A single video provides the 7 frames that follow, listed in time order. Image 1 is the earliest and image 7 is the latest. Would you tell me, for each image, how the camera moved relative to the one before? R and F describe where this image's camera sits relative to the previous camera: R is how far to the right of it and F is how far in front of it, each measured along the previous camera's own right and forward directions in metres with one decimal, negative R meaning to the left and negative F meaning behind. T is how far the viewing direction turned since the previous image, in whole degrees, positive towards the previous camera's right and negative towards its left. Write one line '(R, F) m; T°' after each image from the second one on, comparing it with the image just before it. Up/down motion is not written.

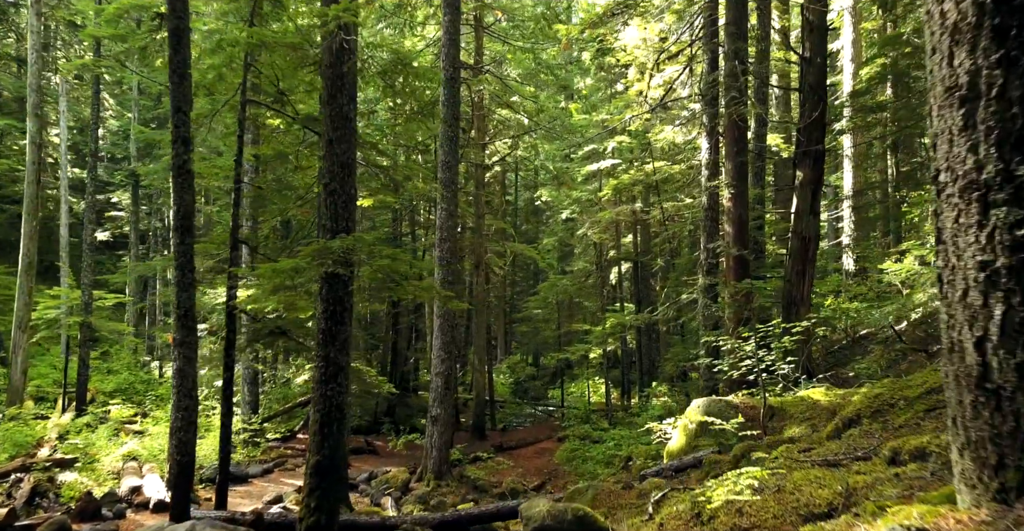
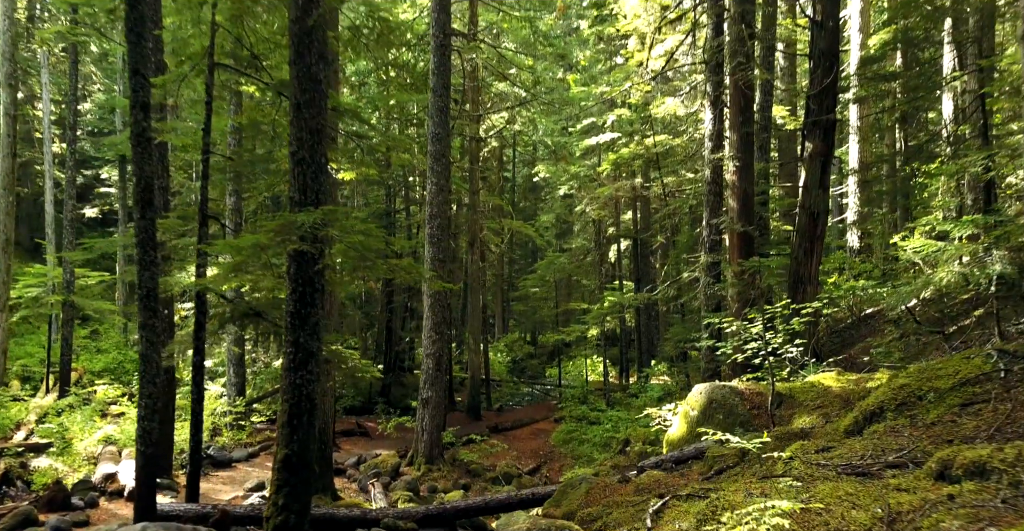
(+0.1, +0.7) m; 0°
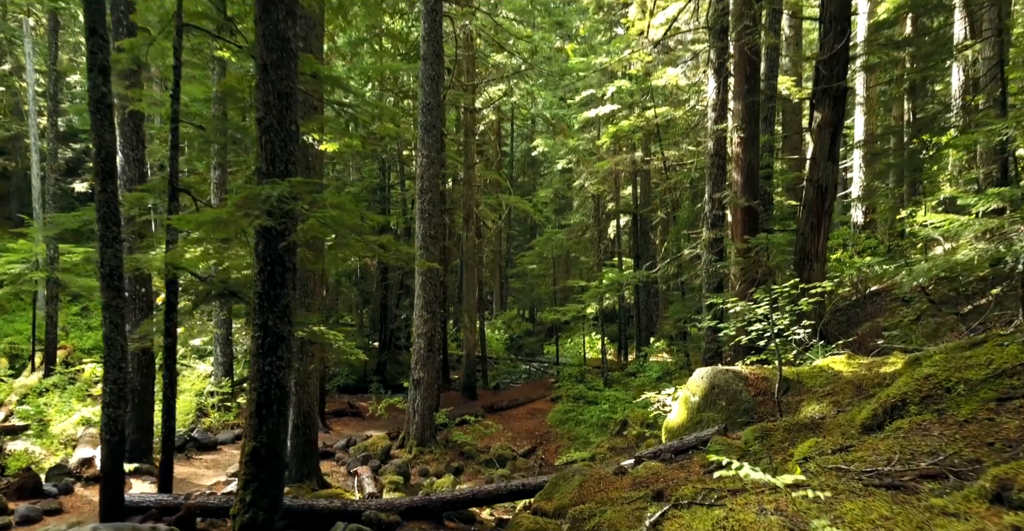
(+0.1, +0.6) m; 0°
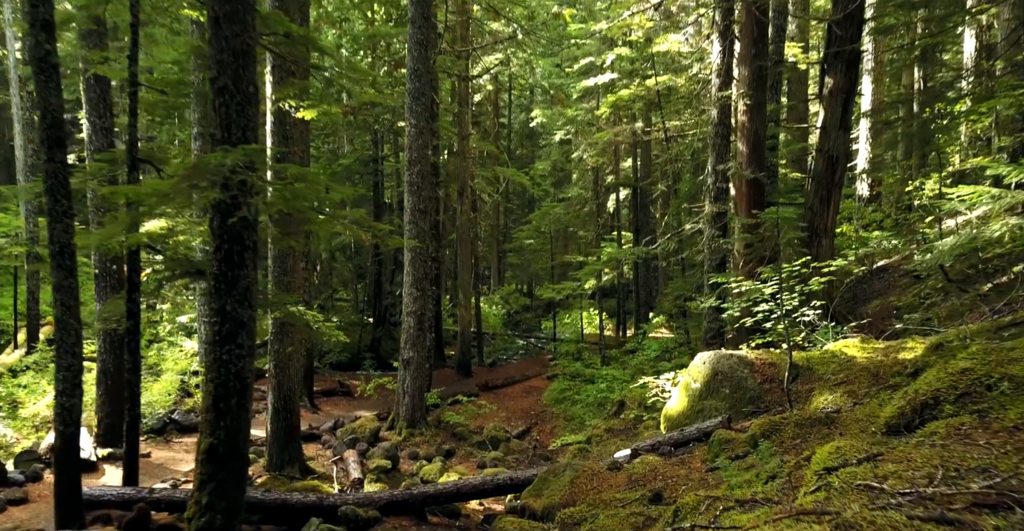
(+0.1, +0.7) m; 0°
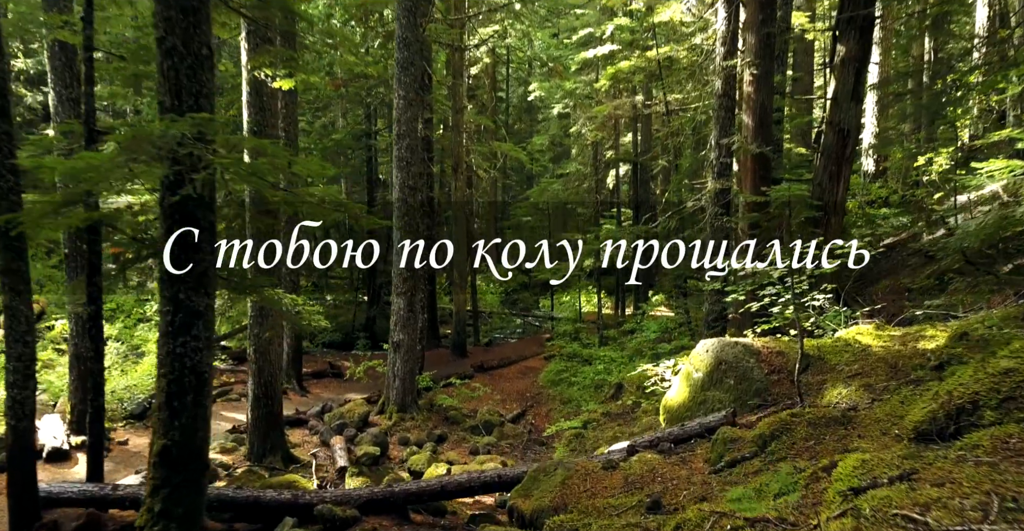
(+0.1, +0.6) m; 0°
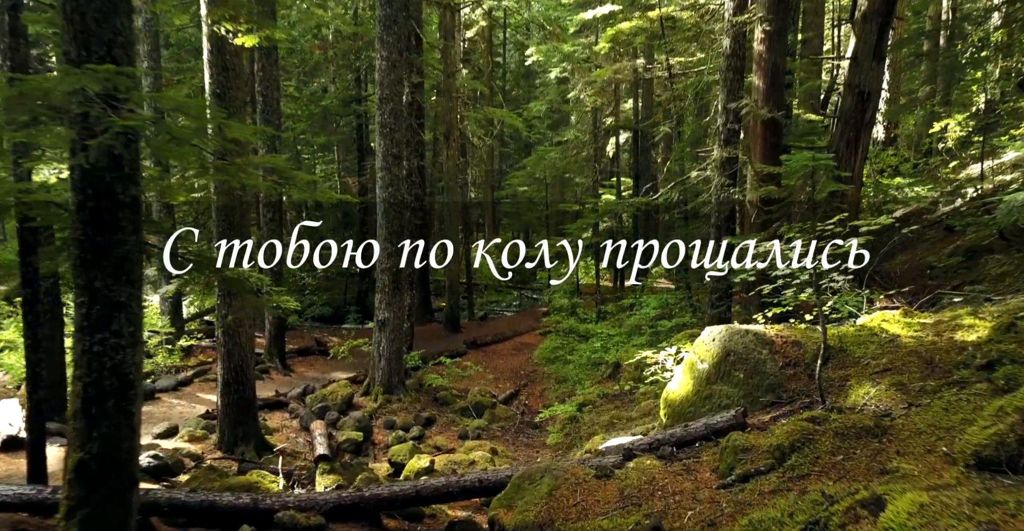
(+0.1, +0.9) m; 0°
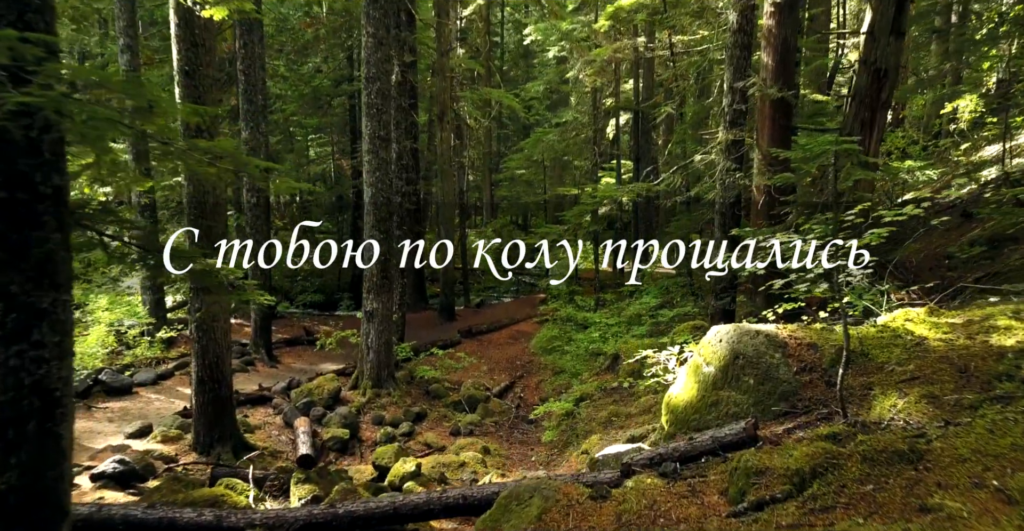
(+0.1, +0.7) m; 0°
